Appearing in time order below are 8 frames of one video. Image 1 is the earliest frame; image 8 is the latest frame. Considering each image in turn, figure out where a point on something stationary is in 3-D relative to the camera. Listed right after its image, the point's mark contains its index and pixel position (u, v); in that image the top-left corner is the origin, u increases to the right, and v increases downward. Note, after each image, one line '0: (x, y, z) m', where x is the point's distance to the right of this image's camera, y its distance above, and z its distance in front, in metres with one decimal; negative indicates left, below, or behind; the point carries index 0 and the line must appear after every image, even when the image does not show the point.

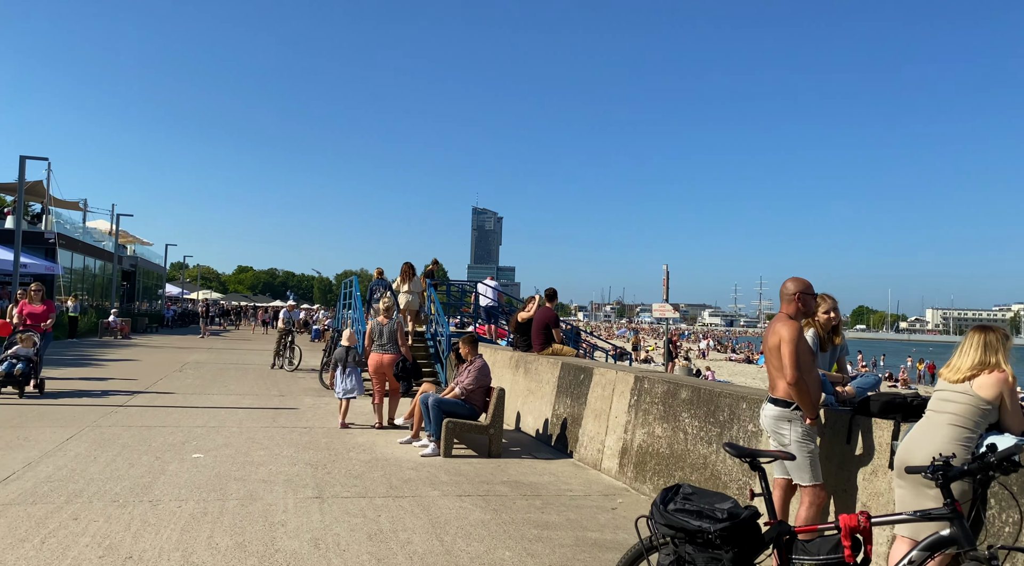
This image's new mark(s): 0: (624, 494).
0: (+0.9, -1.6, +6.8) m
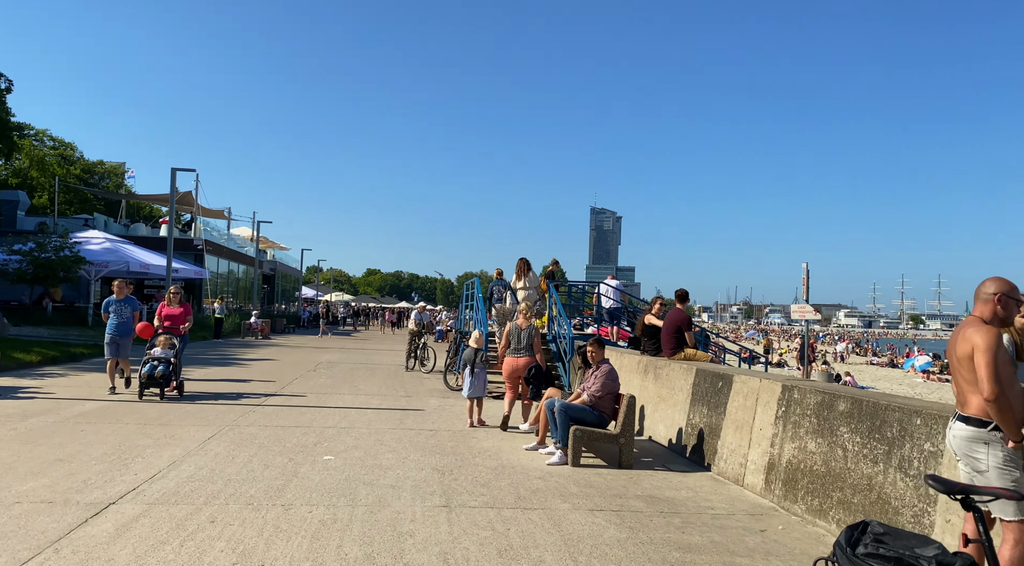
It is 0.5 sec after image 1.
0: (+1.8, -1.6, +6.3) m
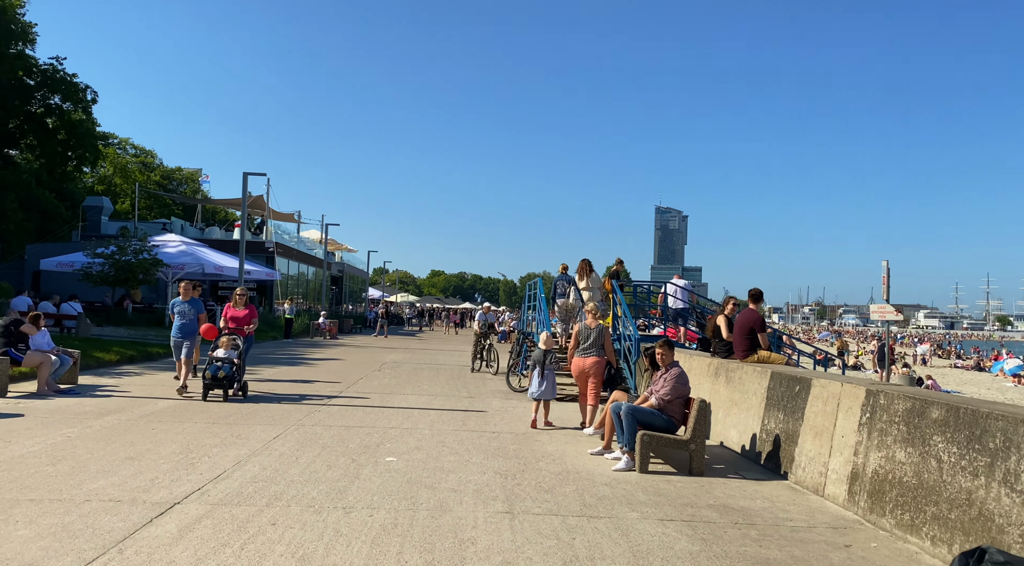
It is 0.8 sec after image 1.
0: (+2.3, -1.6, +6.0) m
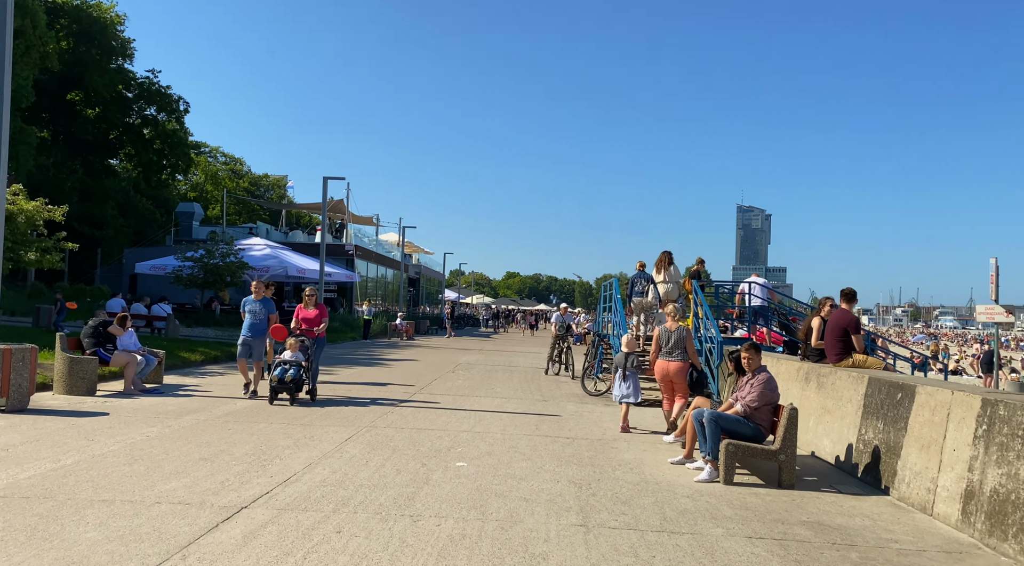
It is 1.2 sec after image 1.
0: (+2.7, -1.6, +5.5) m
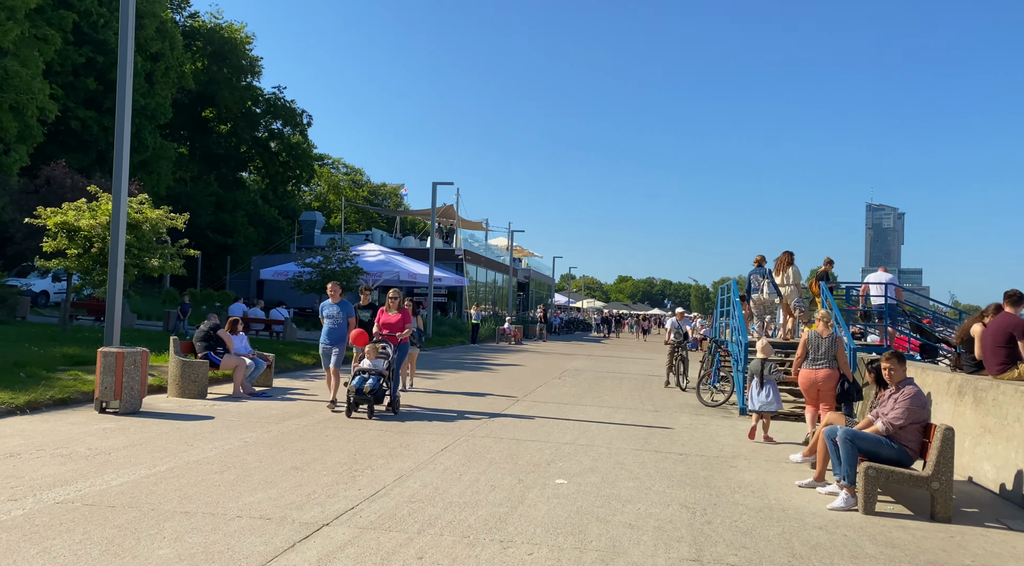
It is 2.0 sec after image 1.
0: (+3.2, -1.6, +4.5) m
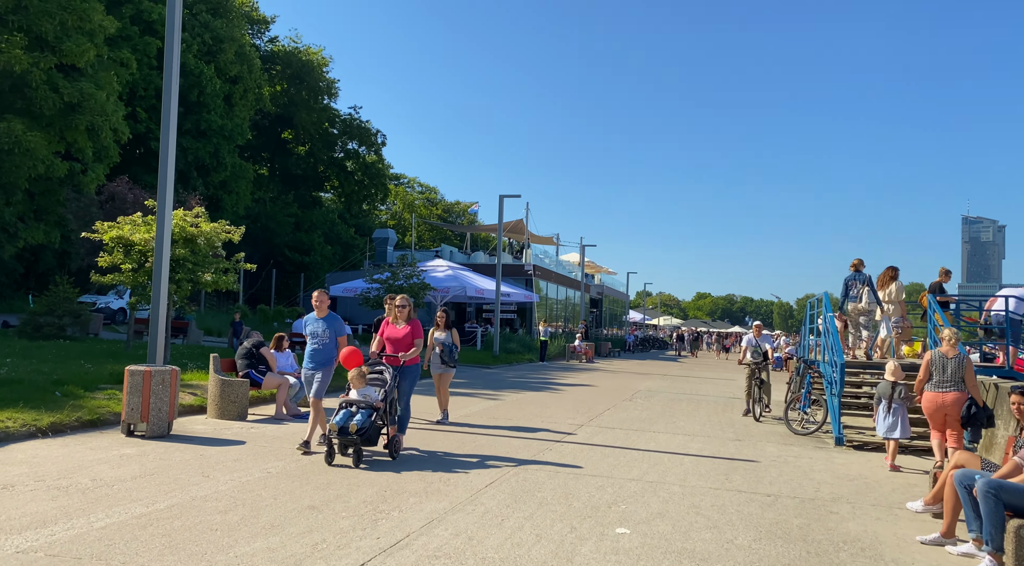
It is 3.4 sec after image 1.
0: (+3.3, -1.5, +3.0) m
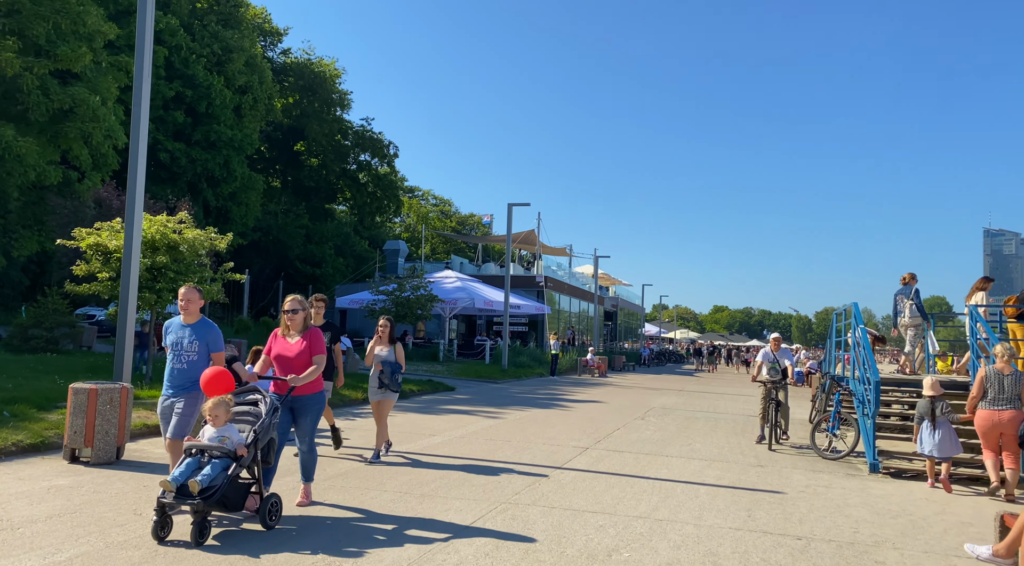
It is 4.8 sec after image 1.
0: (+3.1, -1.5, +1.7) m
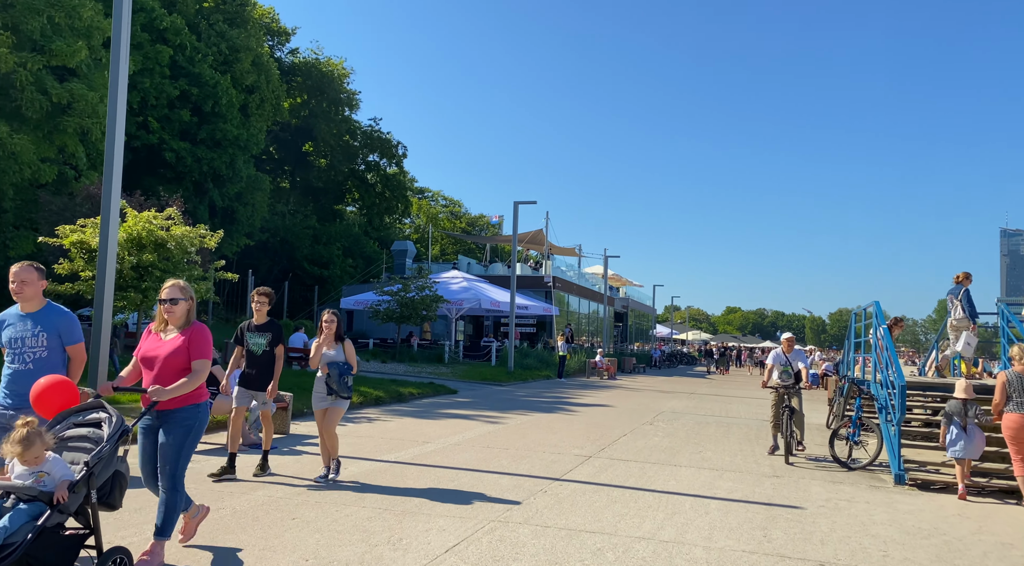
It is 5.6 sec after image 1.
0: (+2.9, -1.4, +0.8) m
